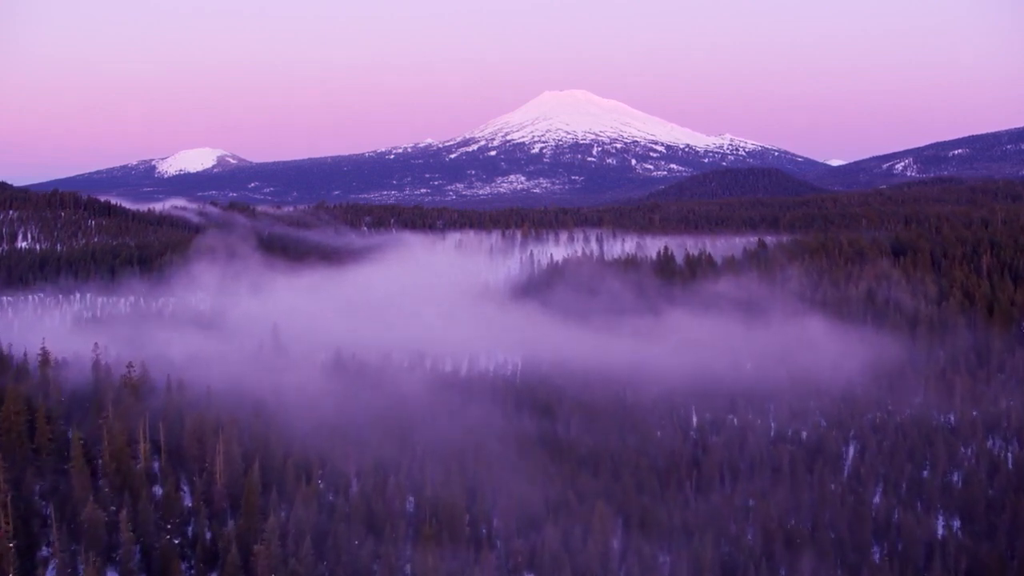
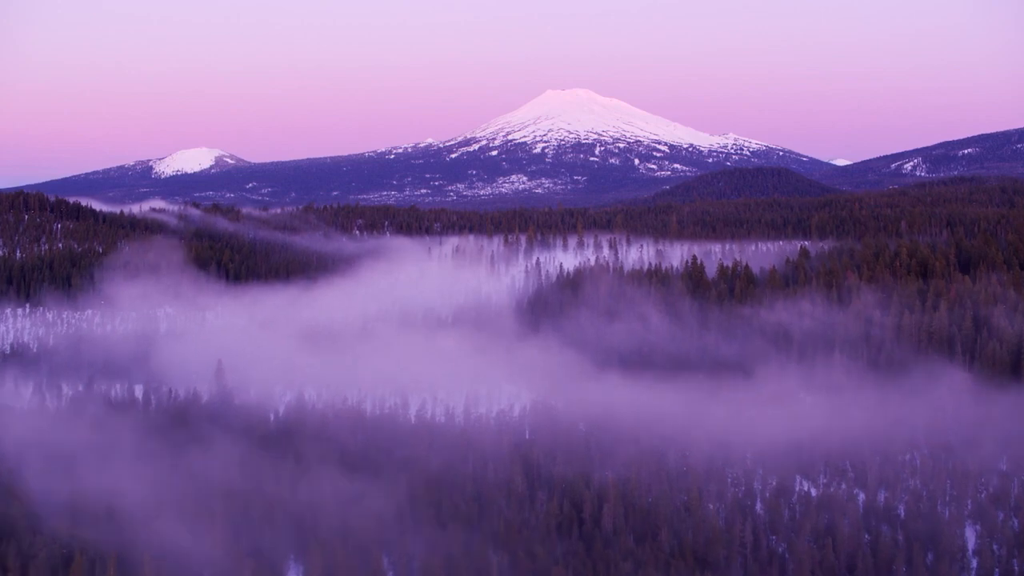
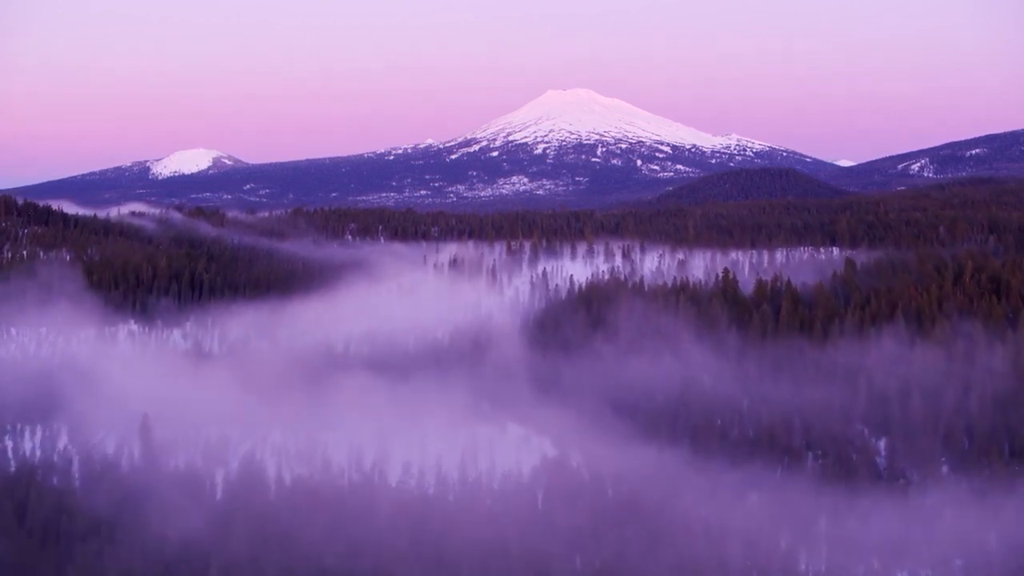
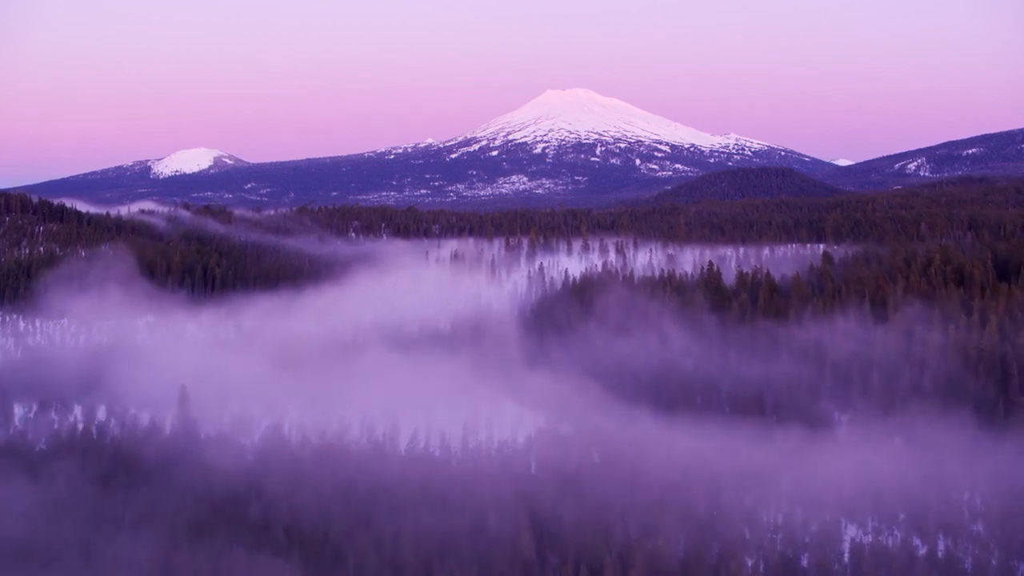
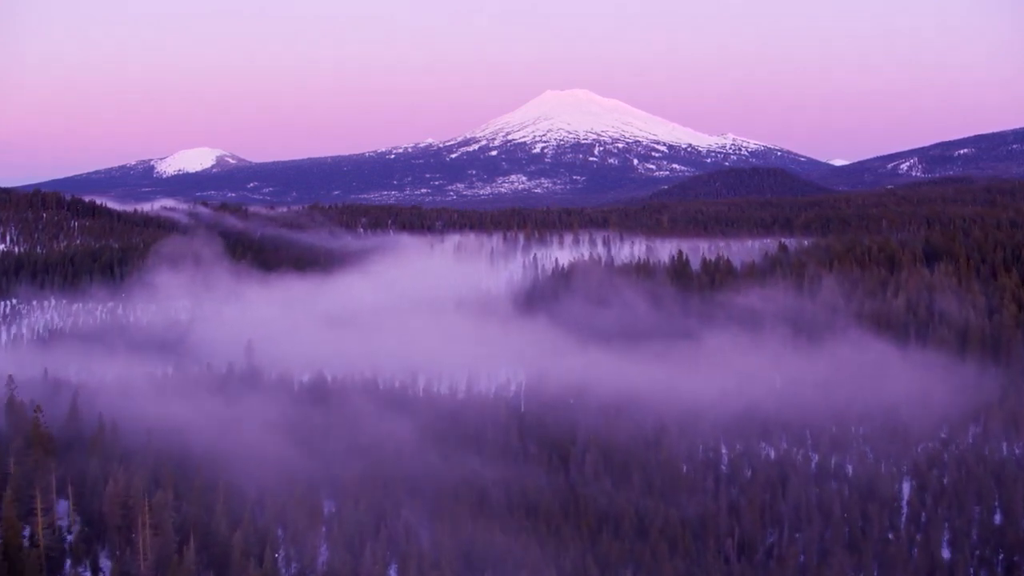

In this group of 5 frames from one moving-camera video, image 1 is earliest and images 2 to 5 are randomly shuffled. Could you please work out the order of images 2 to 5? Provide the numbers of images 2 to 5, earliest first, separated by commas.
5, 2, 4, 3
